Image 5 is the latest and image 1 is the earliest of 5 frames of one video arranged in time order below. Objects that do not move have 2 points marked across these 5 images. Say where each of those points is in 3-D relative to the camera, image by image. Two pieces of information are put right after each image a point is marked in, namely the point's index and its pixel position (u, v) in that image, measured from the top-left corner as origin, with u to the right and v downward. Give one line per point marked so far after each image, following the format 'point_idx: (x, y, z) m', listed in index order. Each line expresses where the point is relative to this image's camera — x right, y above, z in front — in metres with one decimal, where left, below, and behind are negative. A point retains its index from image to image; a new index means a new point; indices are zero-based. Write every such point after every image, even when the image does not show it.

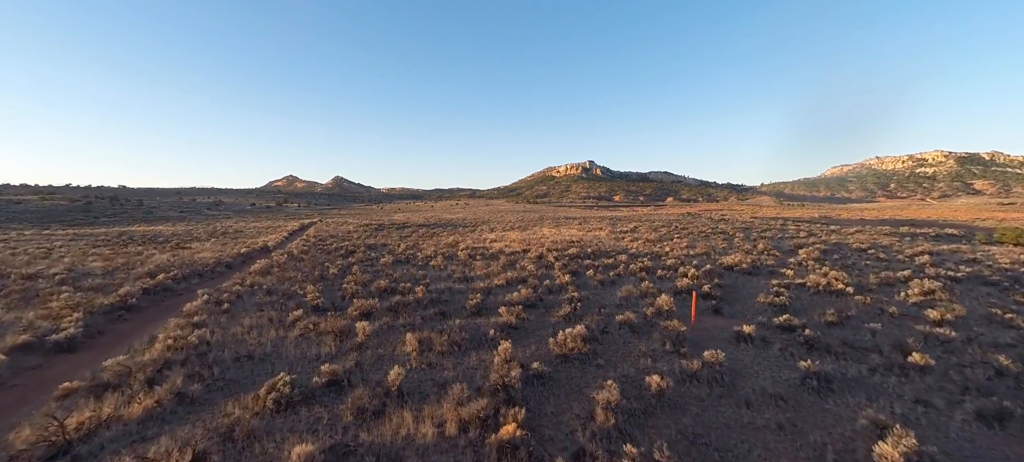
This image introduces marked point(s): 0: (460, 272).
0: (-1.7, -1.4, +12.2) m
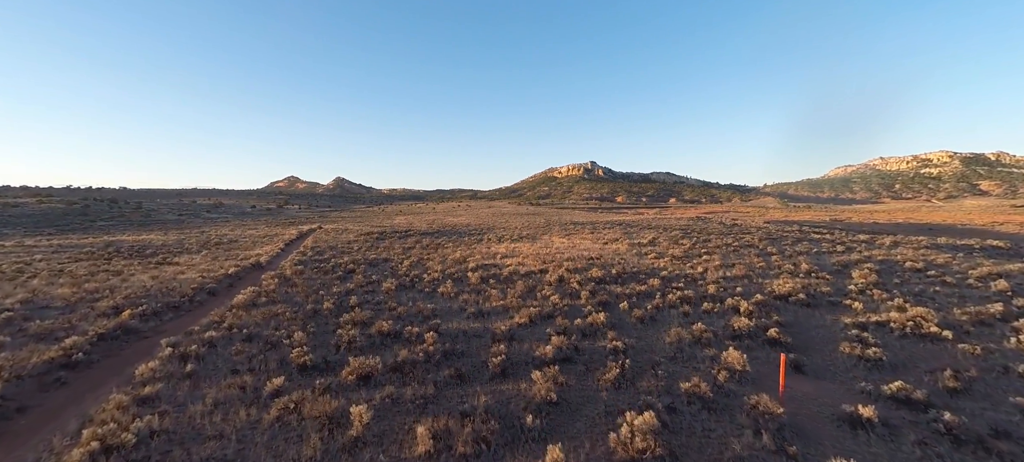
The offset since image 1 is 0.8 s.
0: (-1.1, -2.1, +10.7) m
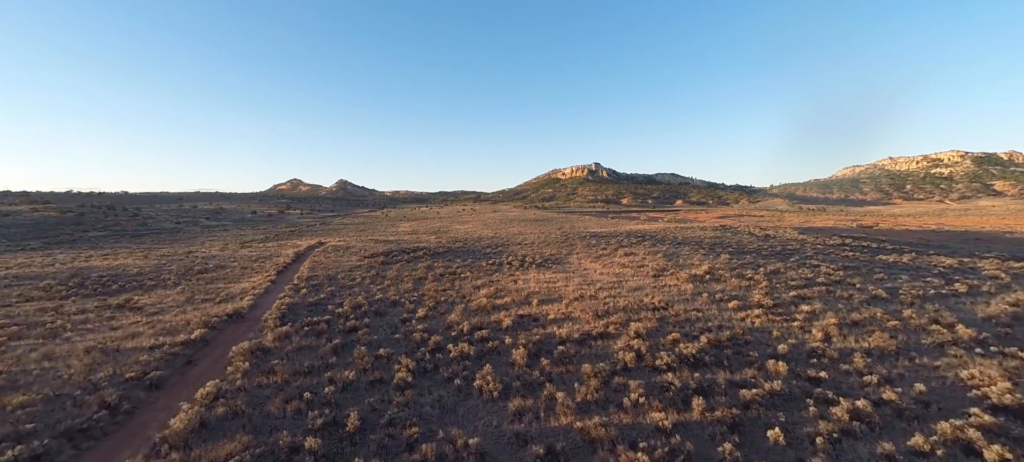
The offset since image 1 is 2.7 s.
0: (+0.4, -3.6, +6.9) m
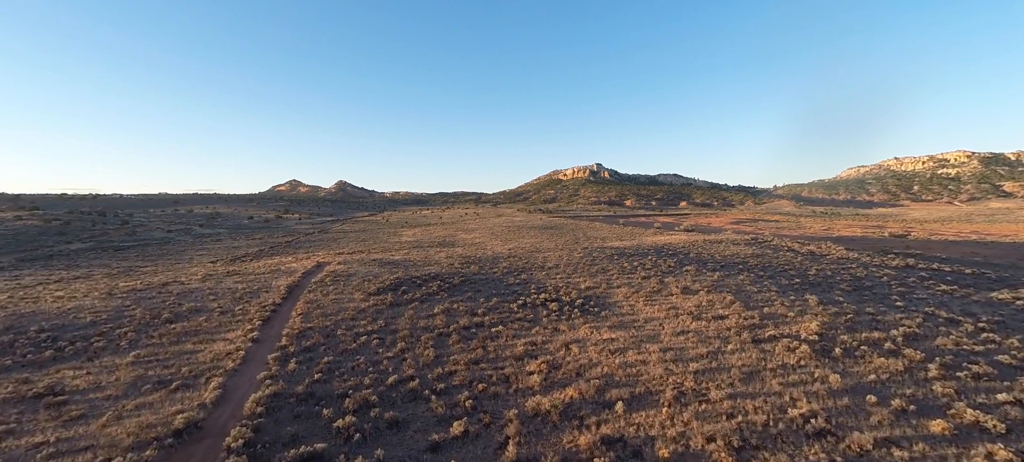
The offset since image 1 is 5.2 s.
0: (+2.6, -5.6, +2.3) m
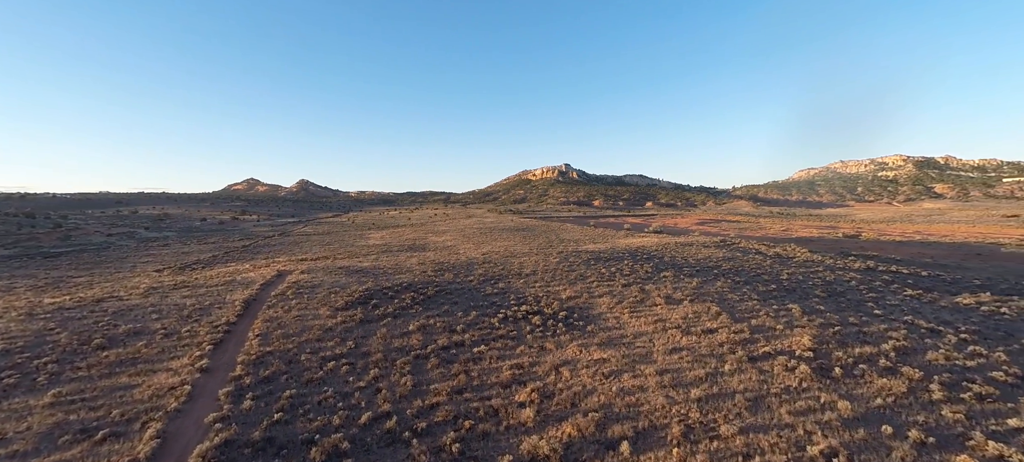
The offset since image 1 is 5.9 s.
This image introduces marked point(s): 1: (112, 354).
0: (+3.1, -6.2, +1.2) m
1: (-18.2, -5.5, +17.2) m
